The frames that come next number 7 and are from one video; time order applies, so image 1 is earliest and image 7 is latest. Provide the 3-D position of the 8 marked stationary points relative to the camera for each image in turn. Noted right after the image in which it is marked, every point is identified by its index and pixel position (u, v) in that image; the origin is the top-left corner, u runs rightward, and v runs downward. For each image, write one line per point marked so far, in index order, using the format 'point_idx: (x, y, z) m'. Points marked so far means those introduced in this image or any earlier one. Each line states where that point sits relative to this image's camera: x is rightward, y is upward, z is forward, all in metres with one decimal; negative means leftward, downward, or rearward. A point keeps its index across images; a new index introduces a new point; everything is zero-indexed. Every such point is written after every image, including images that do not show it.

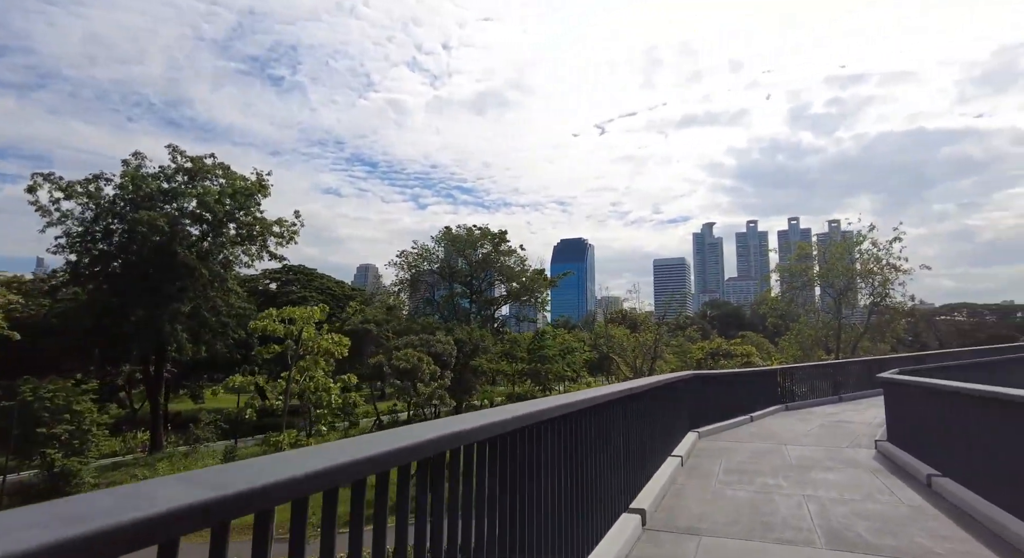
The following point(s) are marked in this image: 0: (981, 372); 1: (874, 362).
0: (+12.0, -2.4, +12.5) m
1: (+11.9, -2.7, +16.0) m
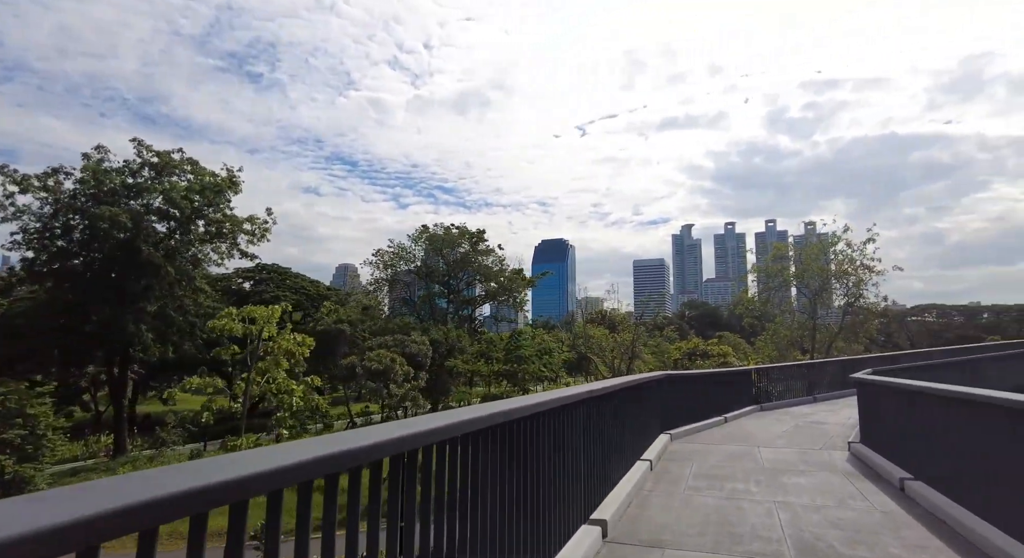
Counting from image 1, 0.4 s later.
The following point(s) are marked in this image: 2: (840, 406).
0: (+11.3, -2.4, +12.7) m
1: (+11.1, -2.7, +16.1) m
2: (+8.2, -3.2, +12.1) m
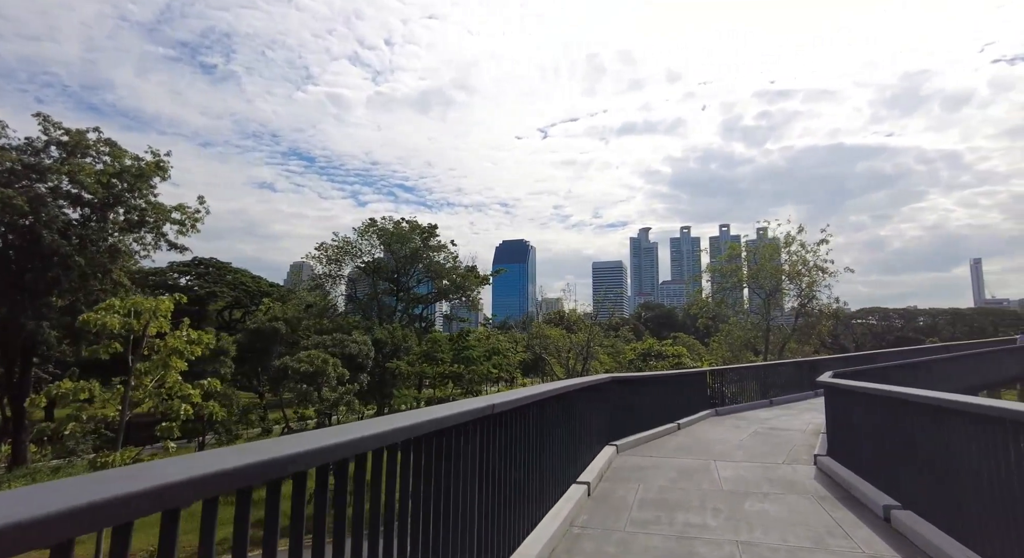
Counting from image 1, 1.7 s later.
0: (+9.8, -2.3, +12.3) m
1: (+9.3, -2.7, +15.8) m
2: (+6.7, -3.1, +11.5) m
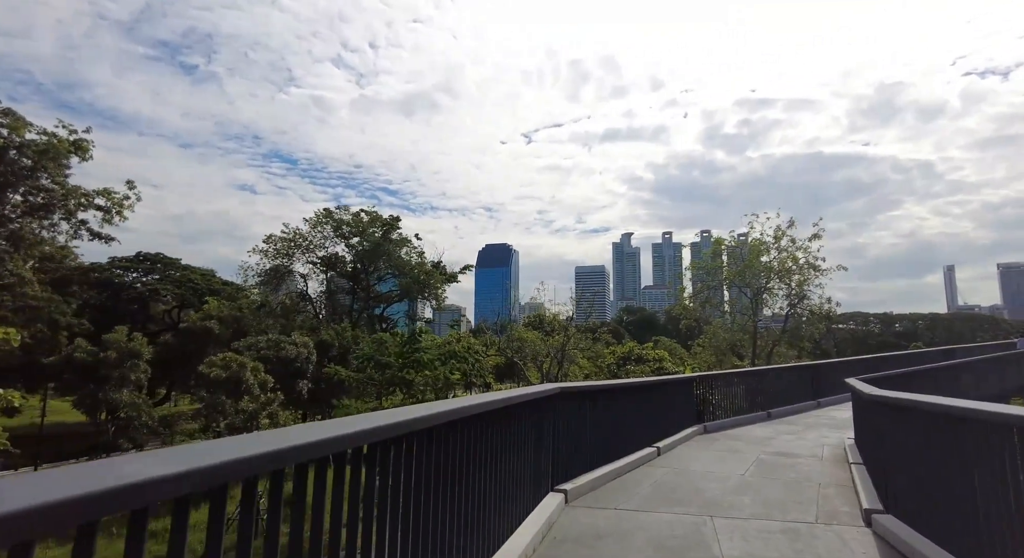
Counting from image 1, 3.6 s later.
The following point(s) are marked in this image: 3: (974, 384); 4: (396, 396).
0: (+8.7, -2.1, +10.3) m
1: (+8.0, -2.5, +13.7) m
2: (+5.6, -2.9, +9.4) m
3: (+11.8, -2.7, +12.5) m
4: (-4.0, -4.0, +16.9) m
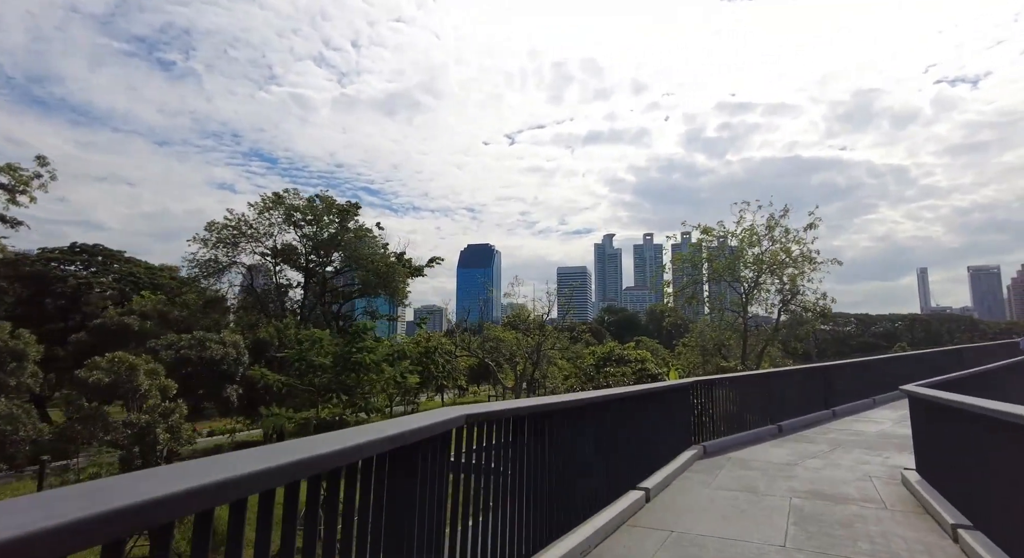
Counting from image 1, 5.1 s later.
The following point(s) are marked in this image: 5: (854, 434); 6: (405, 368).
0: (+7.8, -1.8, +8.3) m
1: (+7.0, -2.2, +11.6) m
2: (+4.7, -2.5, +7.3) m
3: (+10.8, -2.4, +10.6) m
4: (-5.2, -3.6, +14.4) m
5: (+5.7, -2.6, +8.2) m
6: (-3.1, -2.7, +14.8) m
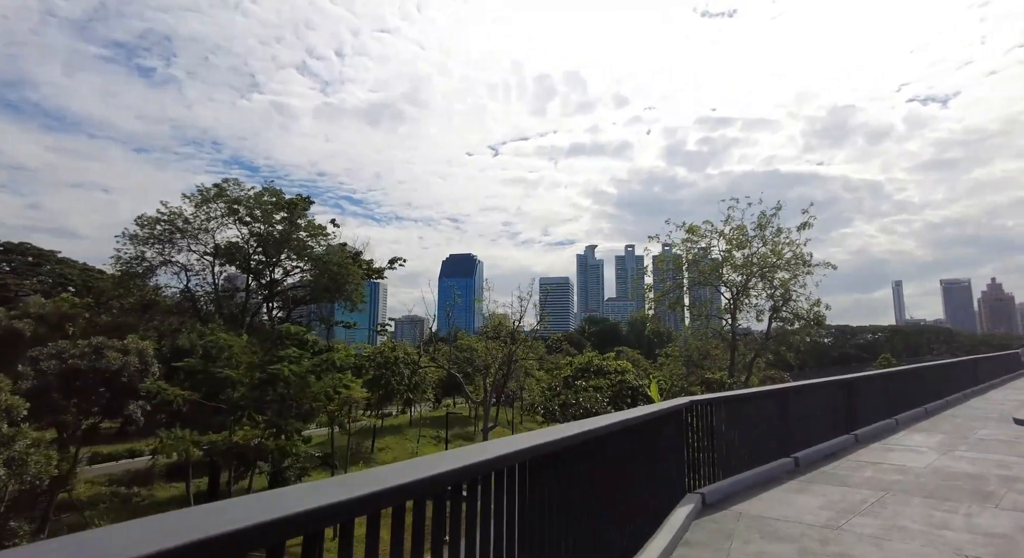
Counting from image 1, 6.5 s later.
0: (+6.9, -1.6, +6.3) m
1: (+6.0, -2.1, +9.7) m
2: (+3.9, -2.3, +5.2) m
3: (+9.9, -2.3, +8.7) m
4: (-6.3, -3.5, +11.9) m
5: (+4.8, -2.4, +6.1) m
6: (-4.2, -2.6, +12.5) m
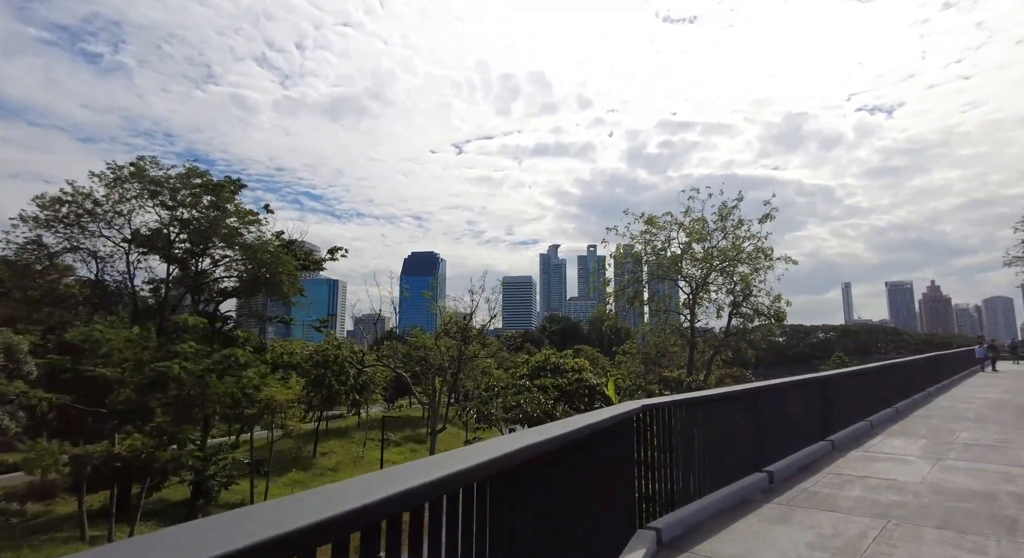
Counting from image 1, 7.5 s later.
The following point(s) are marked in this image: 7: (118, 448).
0: (+5.9, -1.4, +5.4) m
1: (+4.8, -1.8, +8.7) m
2: (+3.0, -2.0, +4.0) m
3: (+8.7, -2.1, +8.0) m
4: (-7.6, -3.2, +10.1) m
5: (+3.9, -2.2, +5.1) m
6: (-5.6, -2.2, +10.7) m
7: (-7.8, -3.4, +9.6) m
